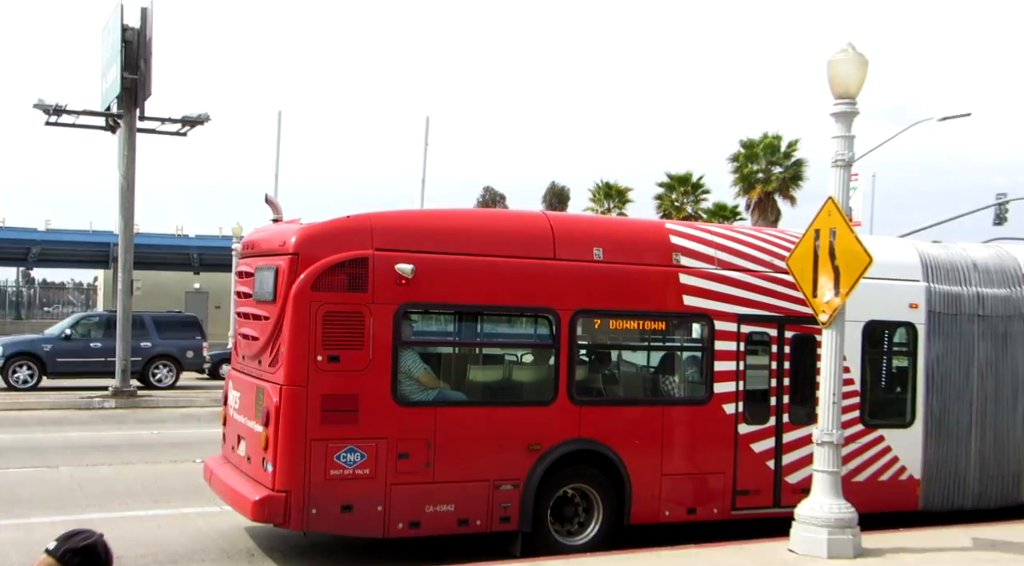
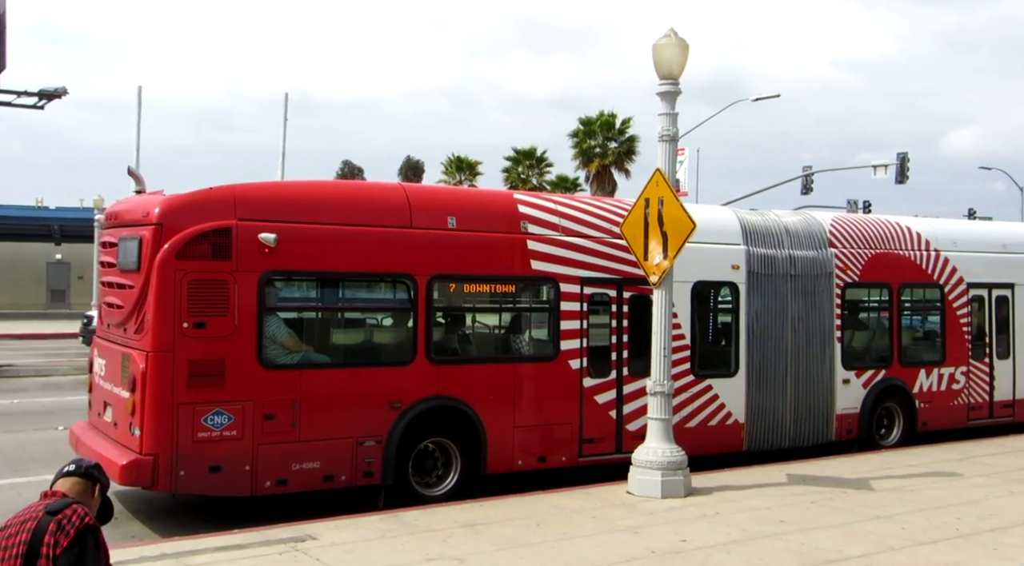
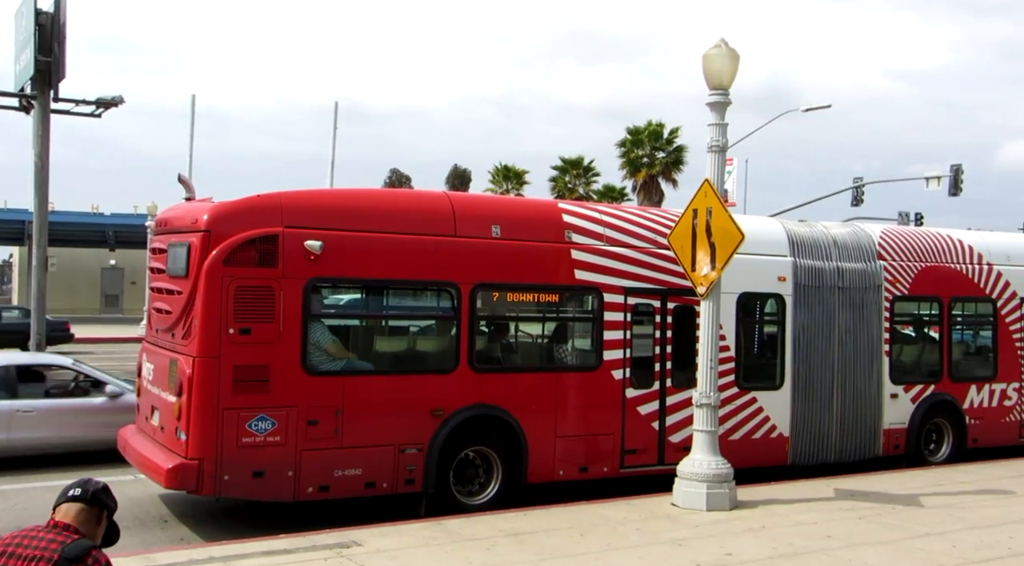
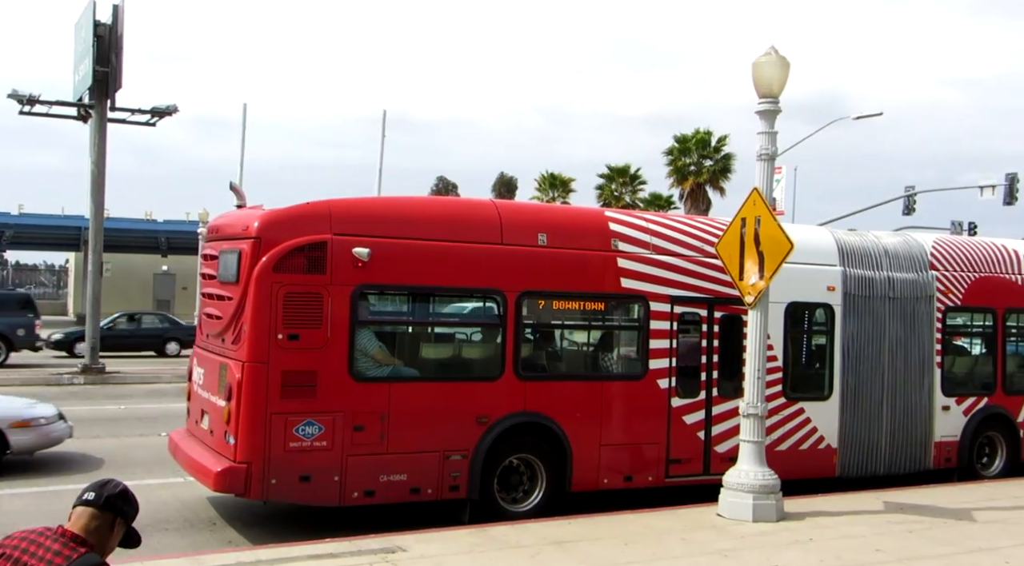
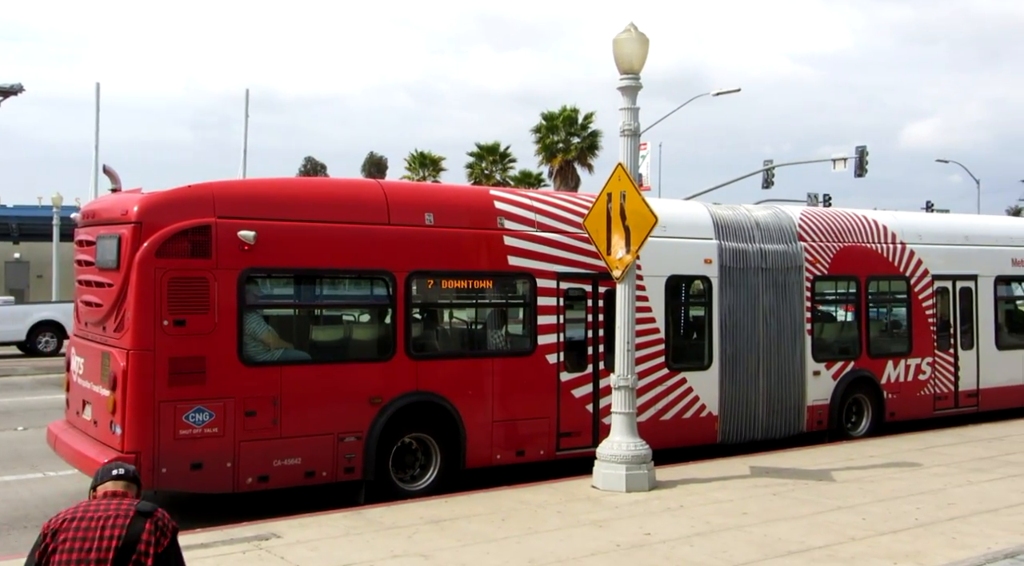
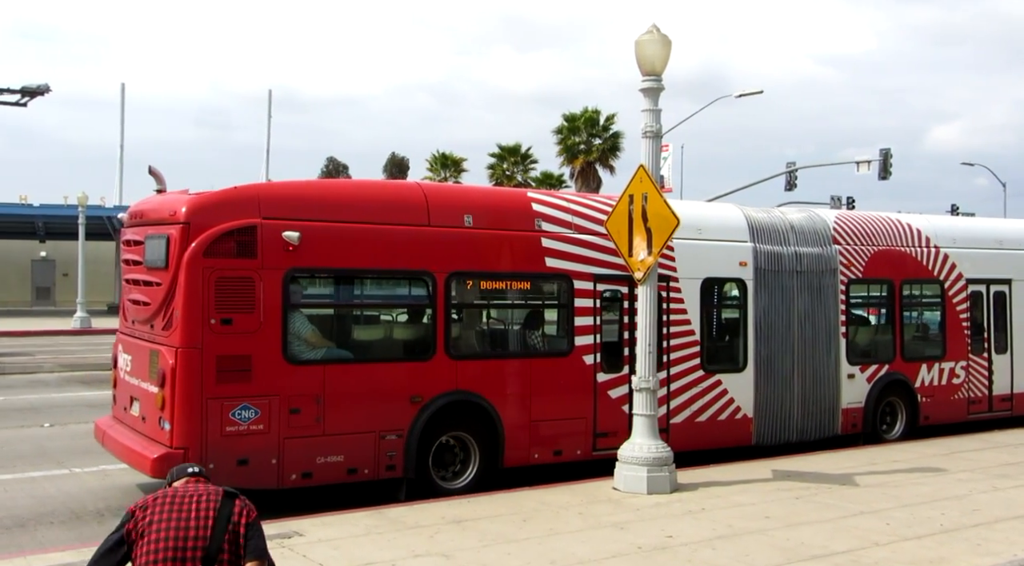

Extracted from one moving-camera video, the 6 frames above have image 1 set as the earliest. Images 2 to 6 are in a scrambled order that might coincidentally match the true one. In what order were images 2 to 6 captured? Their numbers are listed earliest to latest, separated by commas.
4, 3, 2, 5, 6
